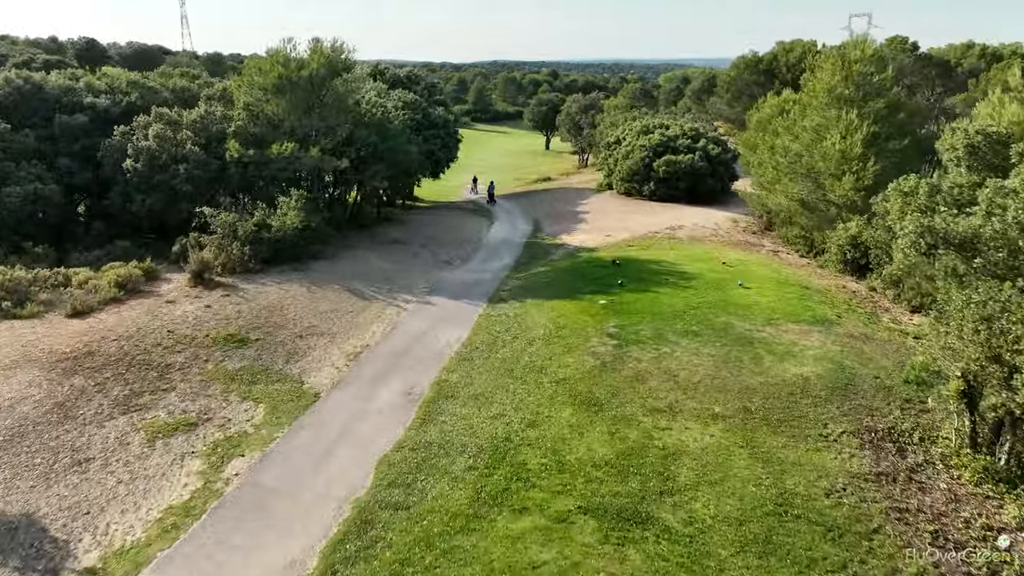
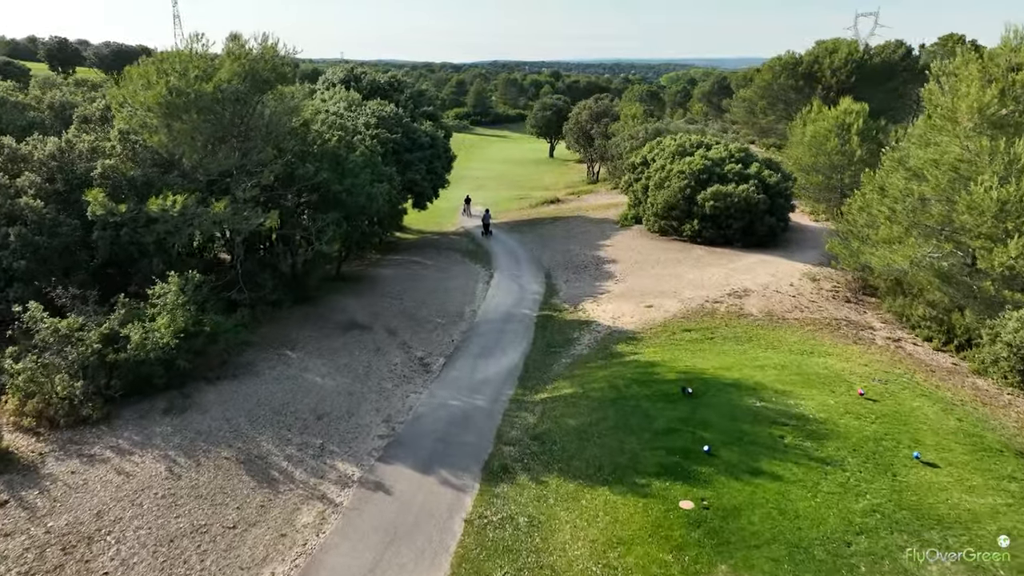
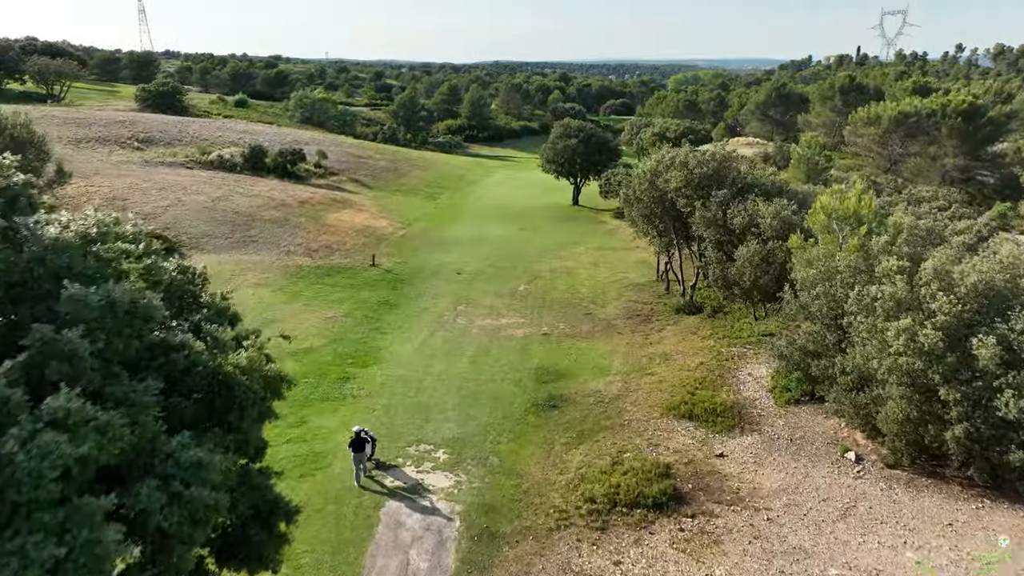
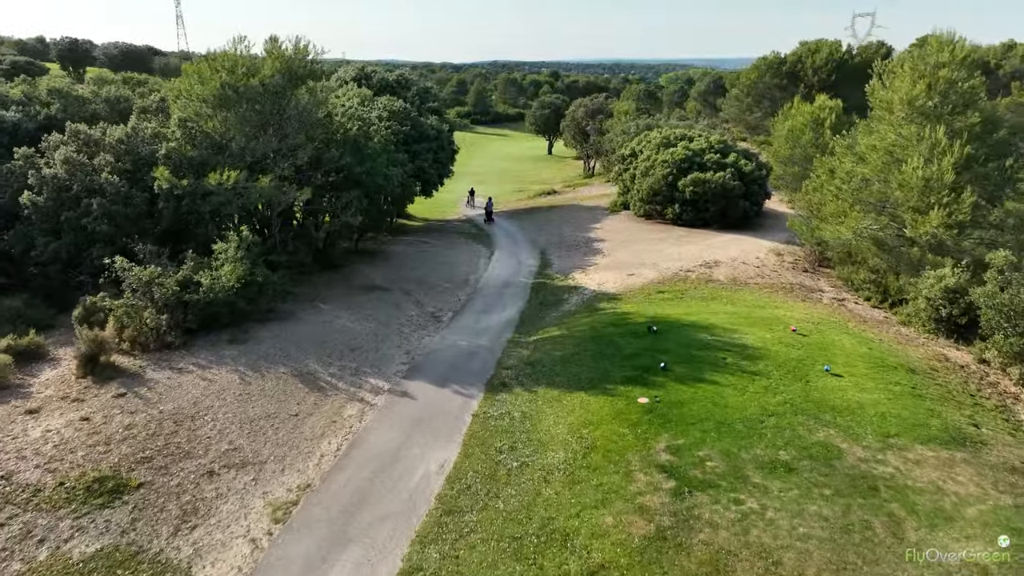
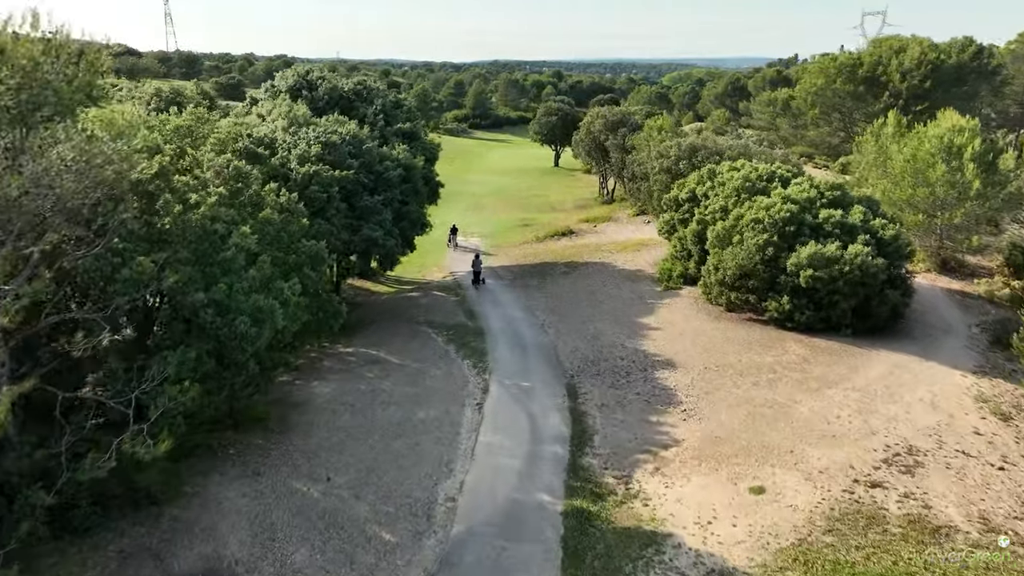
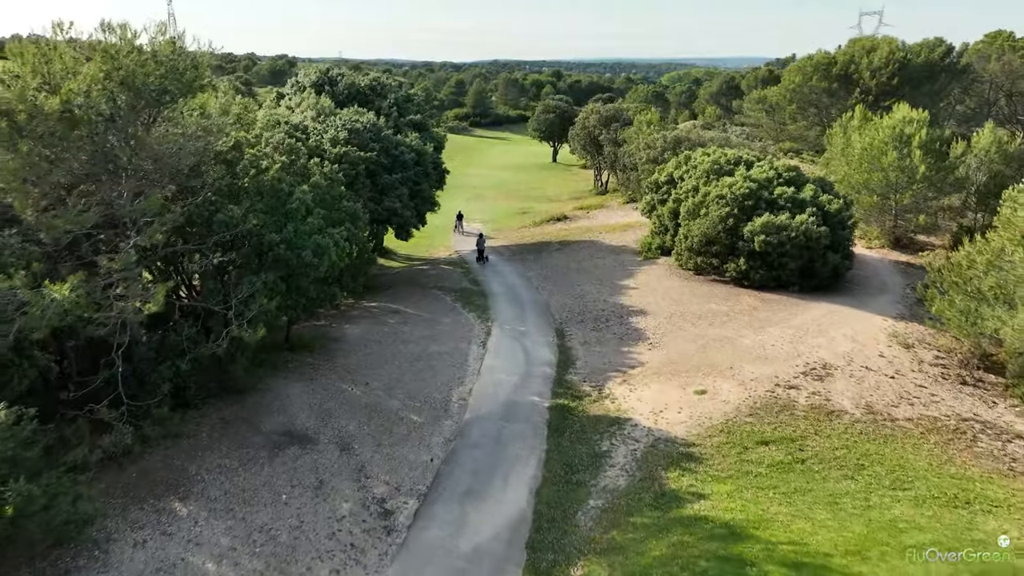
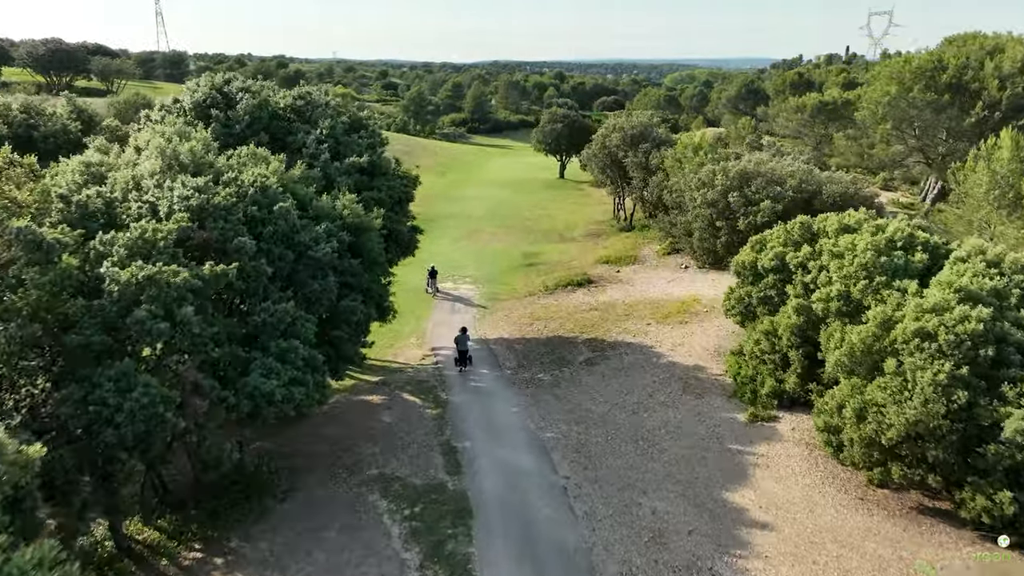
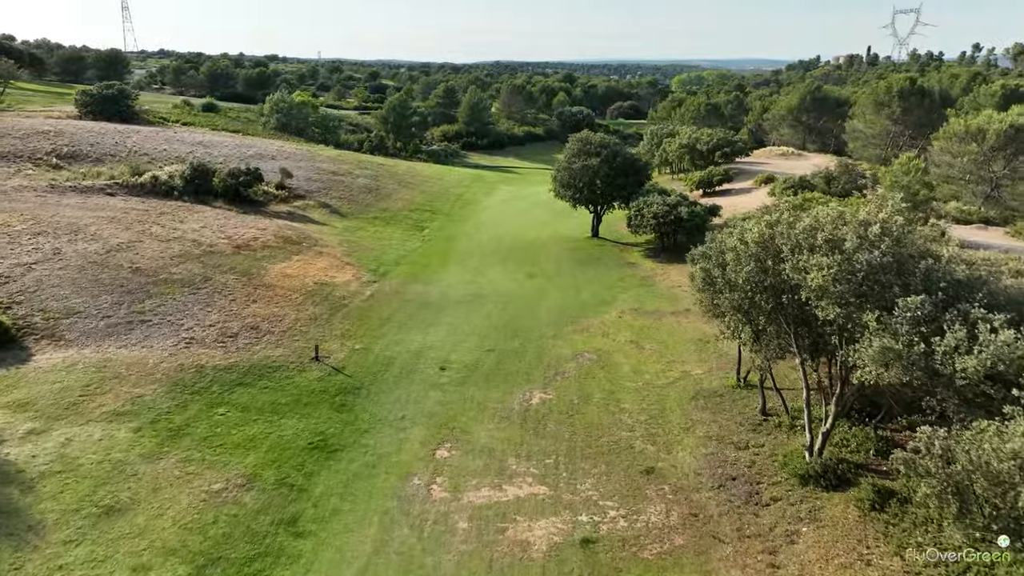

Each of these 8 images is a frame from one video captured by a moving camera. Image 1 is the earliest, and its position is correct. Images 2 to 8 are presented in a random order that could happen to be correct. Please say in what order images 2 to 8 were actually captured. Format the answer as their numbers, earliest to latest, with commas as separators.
4, 2, 6, 5, 7, 3, 8
